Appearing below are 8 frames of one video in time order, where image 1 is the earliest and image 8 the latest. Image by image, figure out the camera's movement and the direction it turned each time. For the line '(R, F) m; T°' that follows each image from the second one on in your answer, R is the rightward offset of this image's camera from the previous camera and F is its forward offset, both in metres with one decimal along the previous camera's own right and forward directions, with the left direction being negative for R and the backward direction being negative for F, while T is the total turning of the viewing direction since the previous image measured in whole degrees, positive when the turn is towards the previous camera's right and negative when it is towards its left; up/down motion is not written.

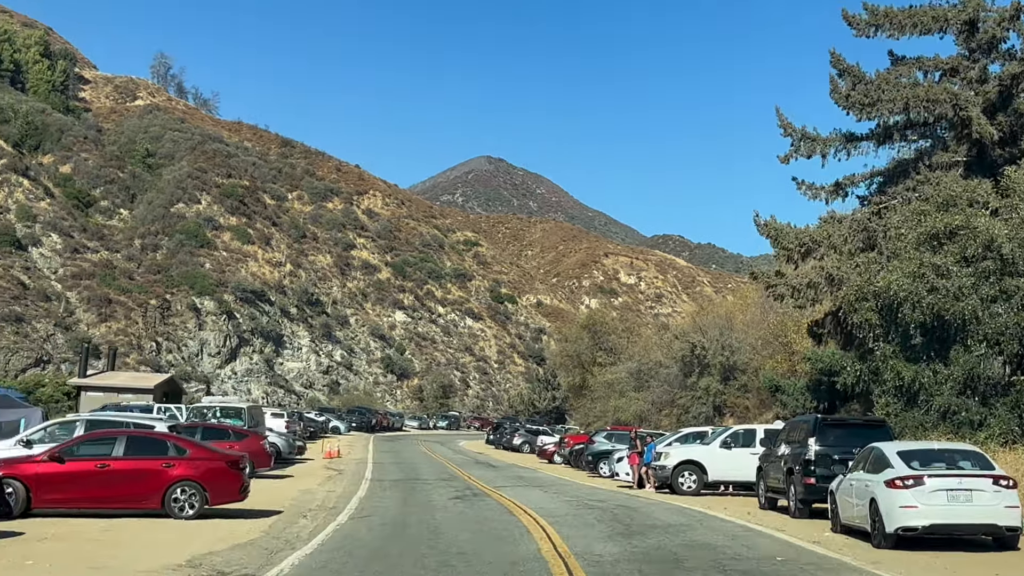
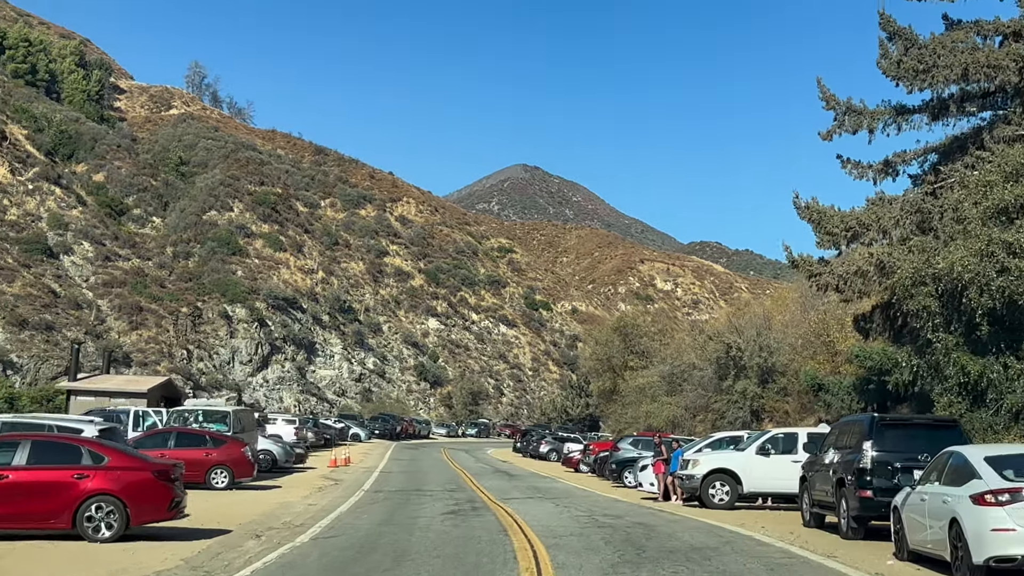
(+0.6, +2.1) m; -2°
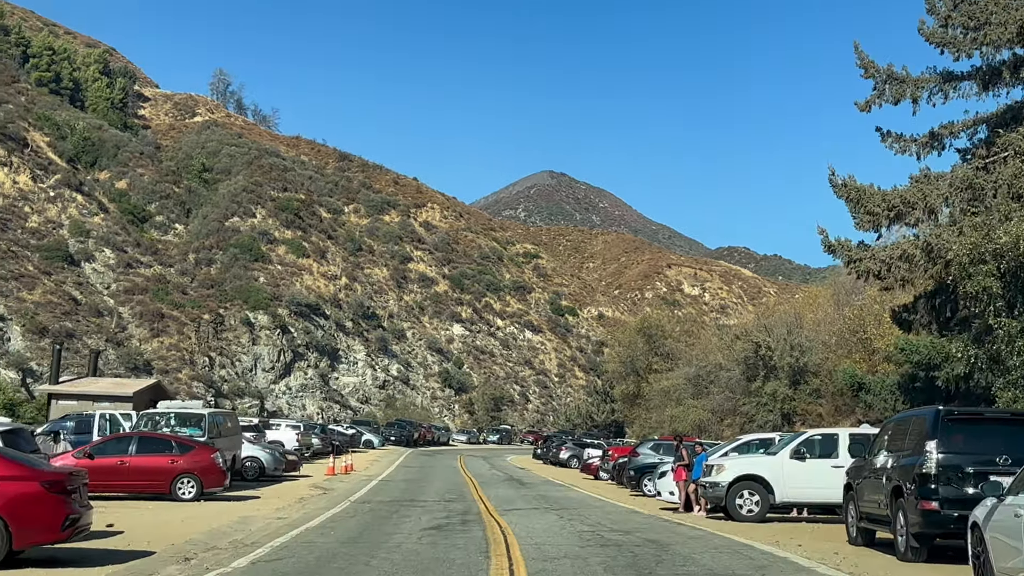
(+0.5, +1.9) m; -2°
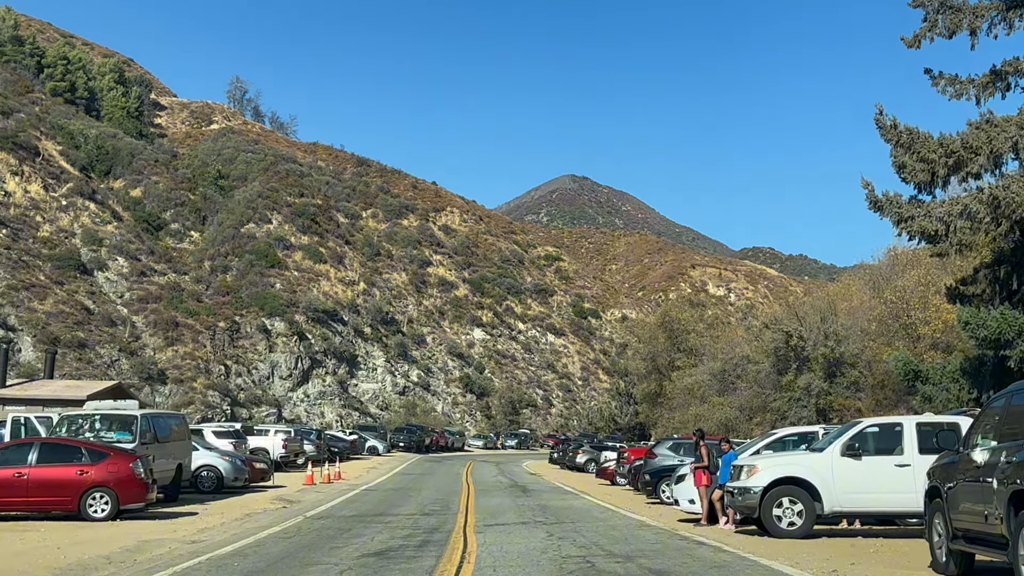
(+0.7, +2.9) m; -2°
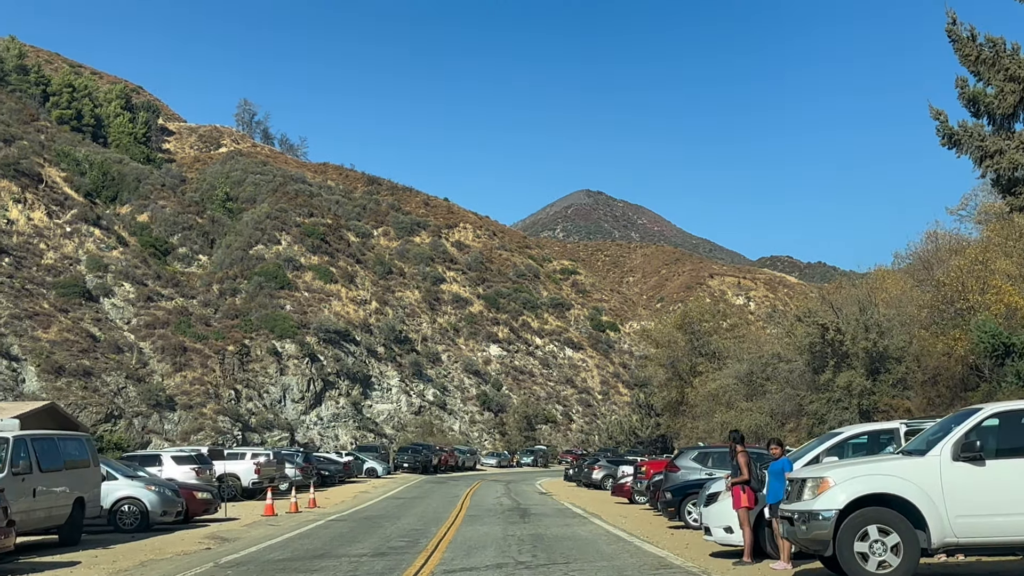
(+0.6, +3.4) m; -1°
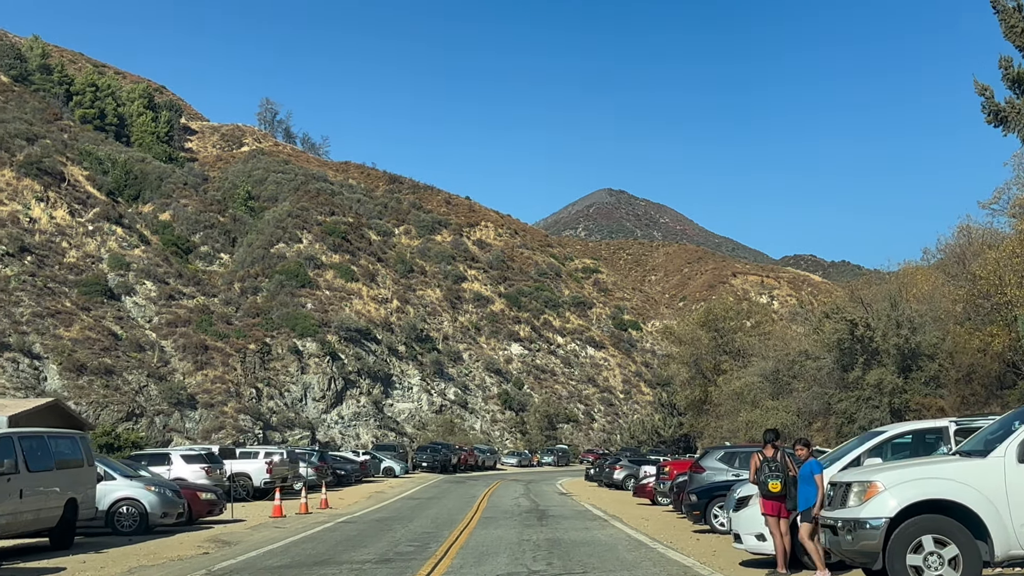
(+0.1, +0.8) m; -1°
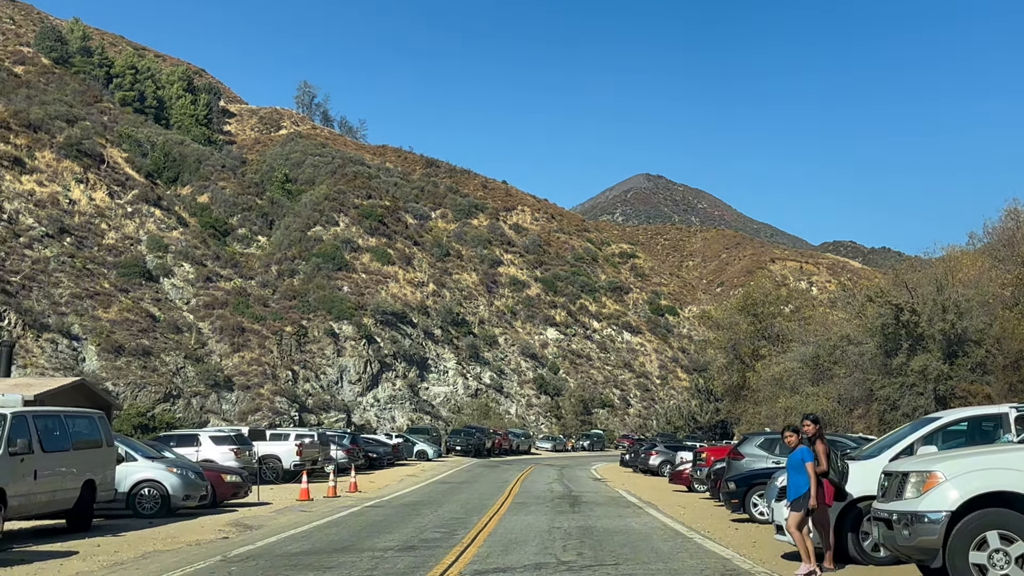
(+0.1, +0.6) m; -2°
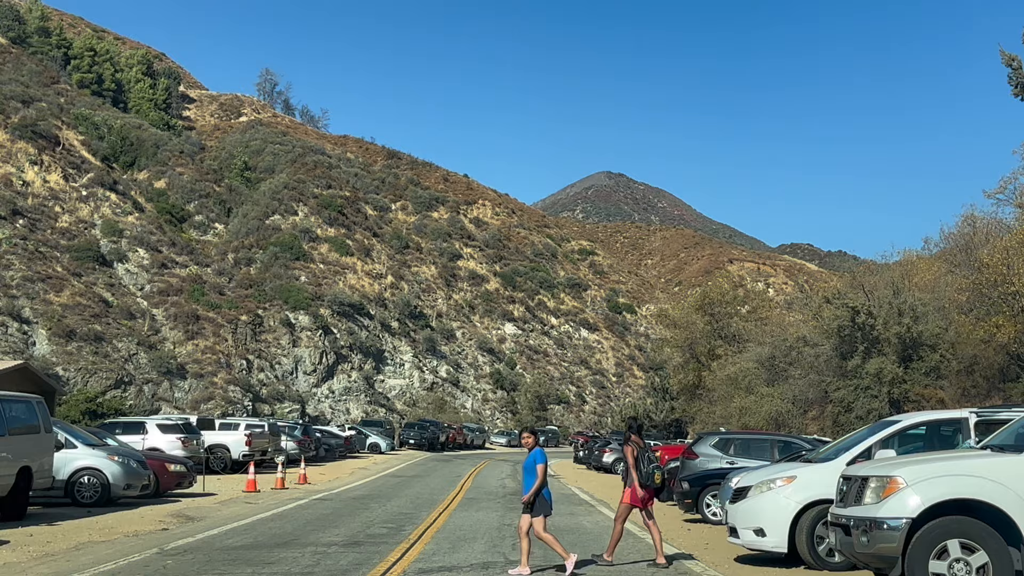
(0.0, +0.2) m; +3°
